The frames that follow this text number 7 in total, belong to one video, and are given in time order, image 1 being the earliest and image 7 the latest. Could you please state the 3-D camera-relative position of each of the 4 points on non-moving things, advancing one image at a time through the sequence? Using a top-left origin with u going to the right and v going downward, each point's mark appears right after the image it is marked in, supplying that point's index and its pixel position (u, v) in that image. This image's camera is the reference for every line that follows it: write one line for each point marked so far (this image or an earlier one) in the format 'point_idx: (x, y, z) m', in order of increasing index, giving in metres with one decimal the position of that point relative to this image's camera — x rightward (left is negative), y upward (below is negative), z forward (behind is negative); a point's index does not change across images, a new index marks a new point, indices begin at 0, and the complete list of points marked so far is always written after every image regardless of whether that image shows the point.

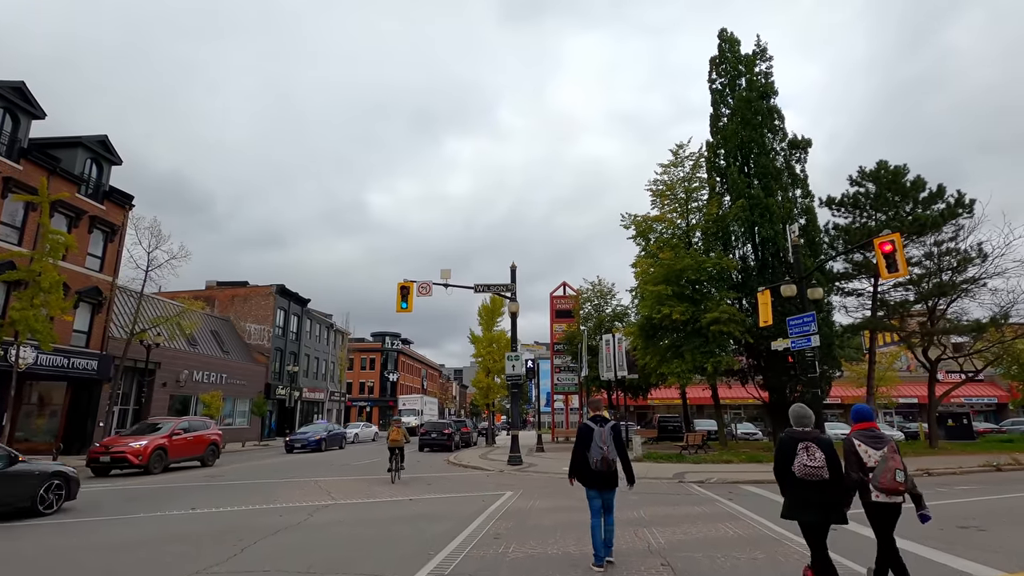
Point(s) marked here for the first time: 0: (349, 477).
0: (-4.4, -5.2, +16.2) m
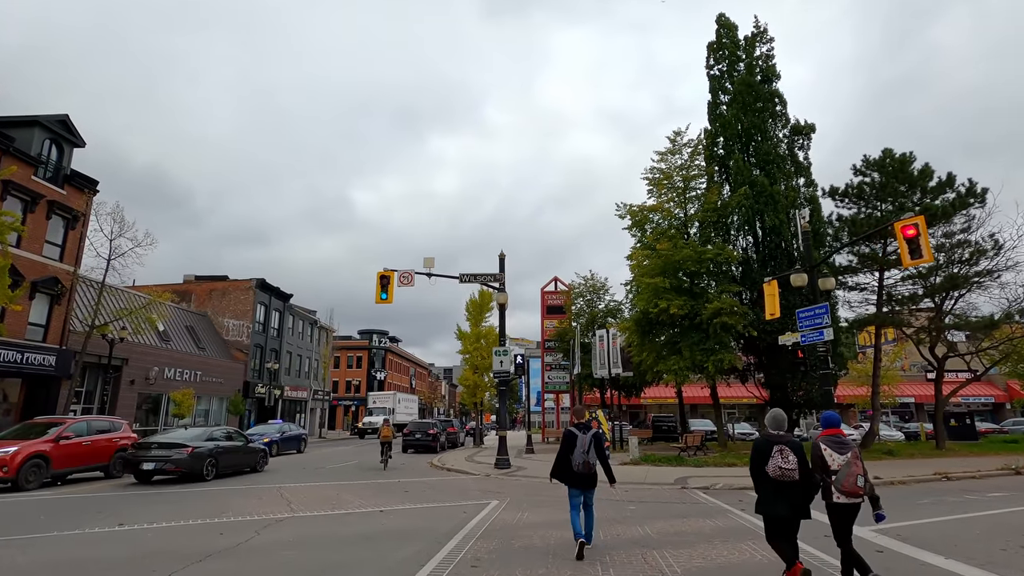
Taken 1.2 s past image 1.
0: (-4.8, -4.8, +14.7) m
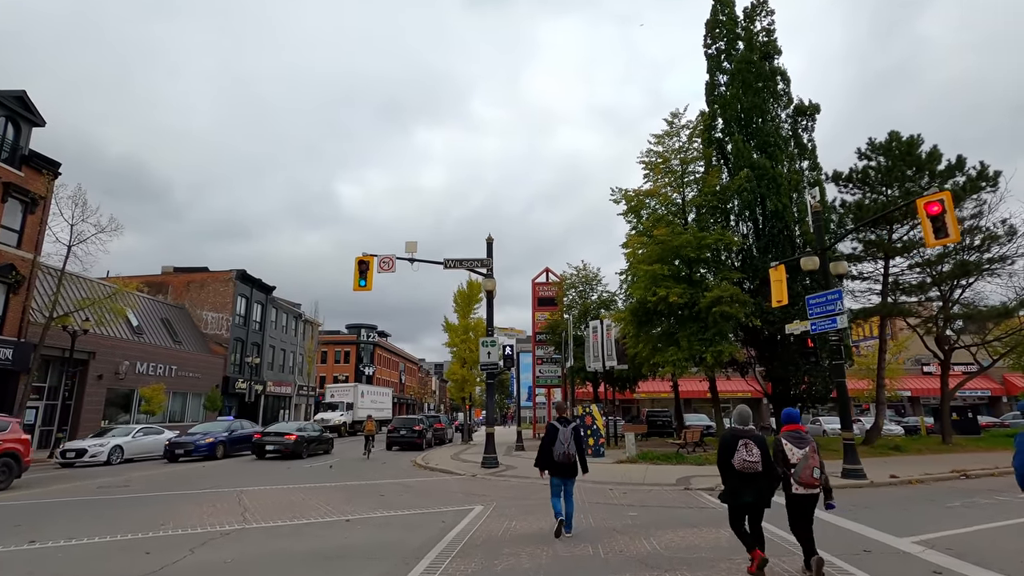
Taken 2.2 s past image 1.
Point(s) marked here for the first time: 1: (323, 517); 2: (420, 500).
0: (-5.1, -4.5, +13.4) m
1: (-3.0, -3.7, +9.6) m
2: (-1.8, -4.2, +11.7) m
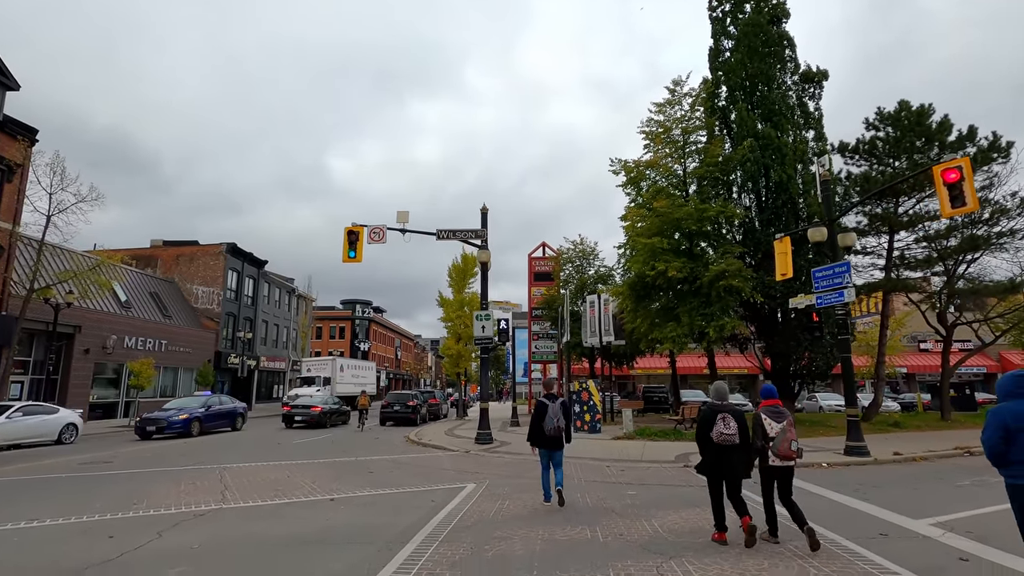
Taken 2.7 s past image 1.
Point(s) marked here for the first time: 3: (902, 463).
0: (-5.2, -3.8, +12.9) m
1: (-3.2, -3.2, +9.1) m
2: (-1.9, -3.6, +11.3) m
3: (+8.9, -4.0, +13.5) m
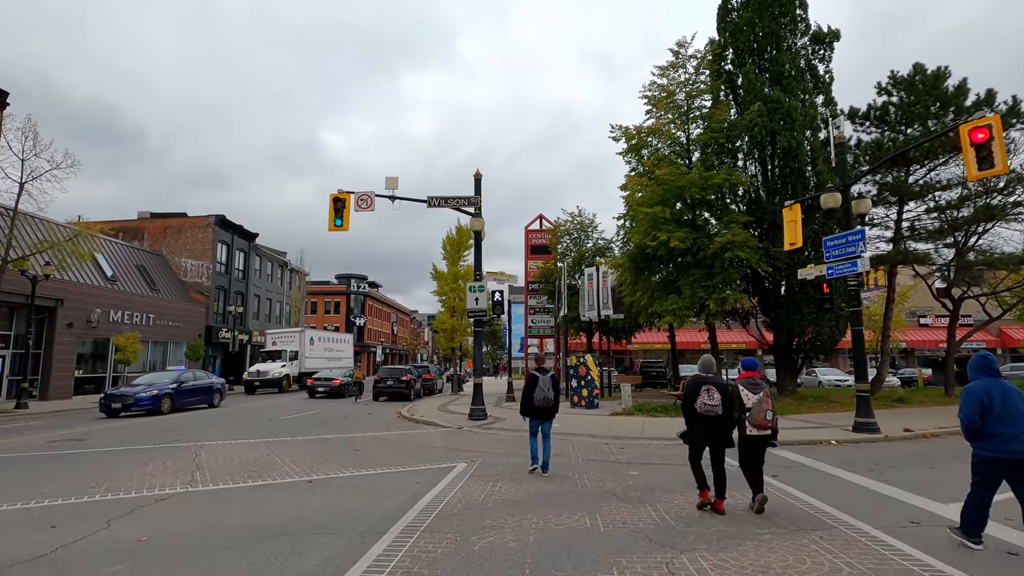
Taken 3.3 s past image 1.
0: (-5.3, -3.1, +12.2) m
1: (-3.3, -2.7, +8.4) m
2: (-2.0, -3.0, +10.6) m
3: (+8.7, -3.3, +12.9) m
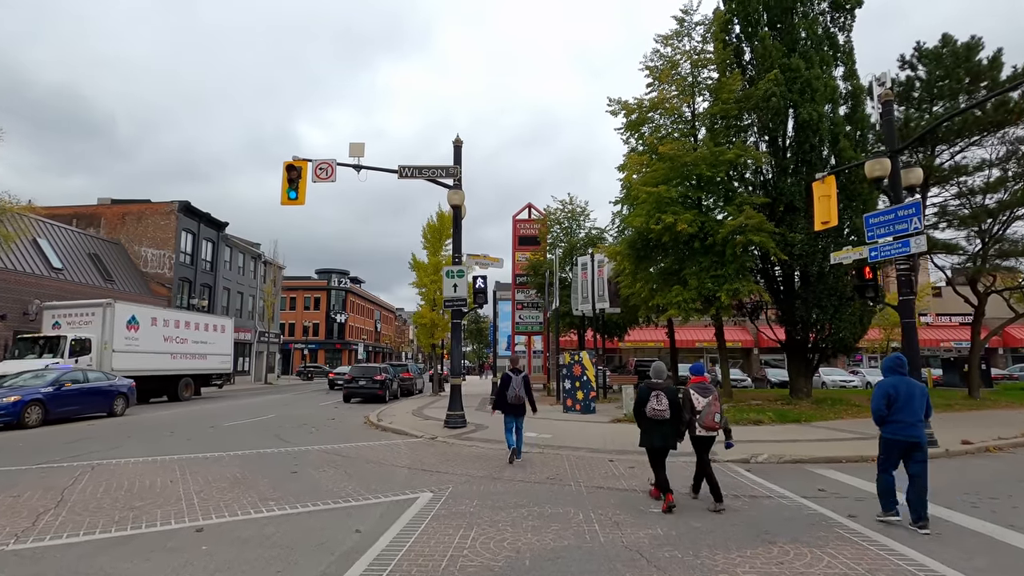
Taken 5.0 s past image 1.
0: (-5.6, -2.8, +9.8) m
1: (-3.5, -2.3, +6.0) m
2: (-2.3, -2.7, +8.2) m
3: (+8.4, -3.0, +10.7) m
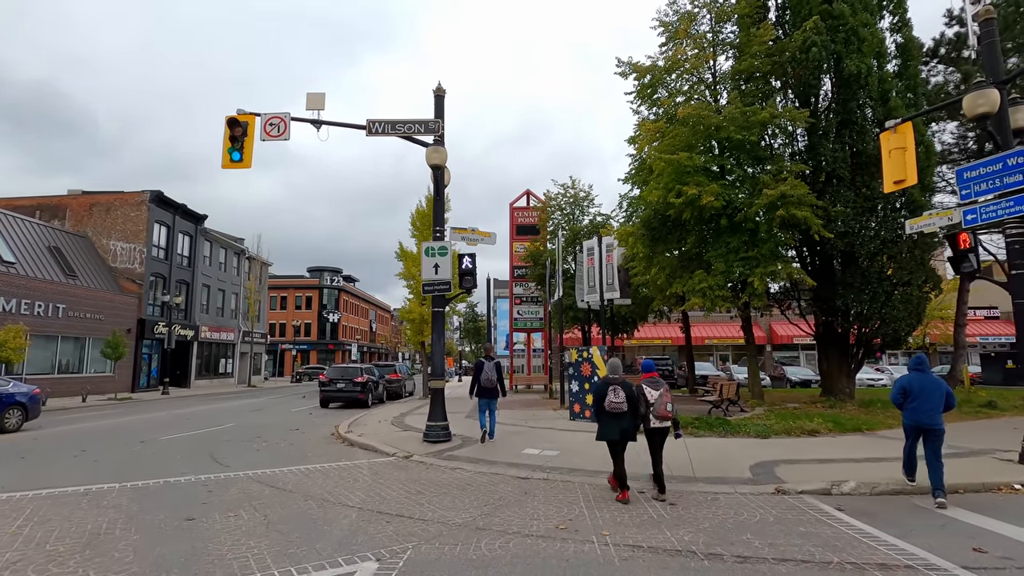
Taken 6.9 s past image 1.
0: (-5.7, -2.4, +7.1) m
1: (-3.5, -2.0, +3.4) m
2: (-2.4, -2.3, +5.6) m
3: (+8.4, -2.6, +8.1) m
